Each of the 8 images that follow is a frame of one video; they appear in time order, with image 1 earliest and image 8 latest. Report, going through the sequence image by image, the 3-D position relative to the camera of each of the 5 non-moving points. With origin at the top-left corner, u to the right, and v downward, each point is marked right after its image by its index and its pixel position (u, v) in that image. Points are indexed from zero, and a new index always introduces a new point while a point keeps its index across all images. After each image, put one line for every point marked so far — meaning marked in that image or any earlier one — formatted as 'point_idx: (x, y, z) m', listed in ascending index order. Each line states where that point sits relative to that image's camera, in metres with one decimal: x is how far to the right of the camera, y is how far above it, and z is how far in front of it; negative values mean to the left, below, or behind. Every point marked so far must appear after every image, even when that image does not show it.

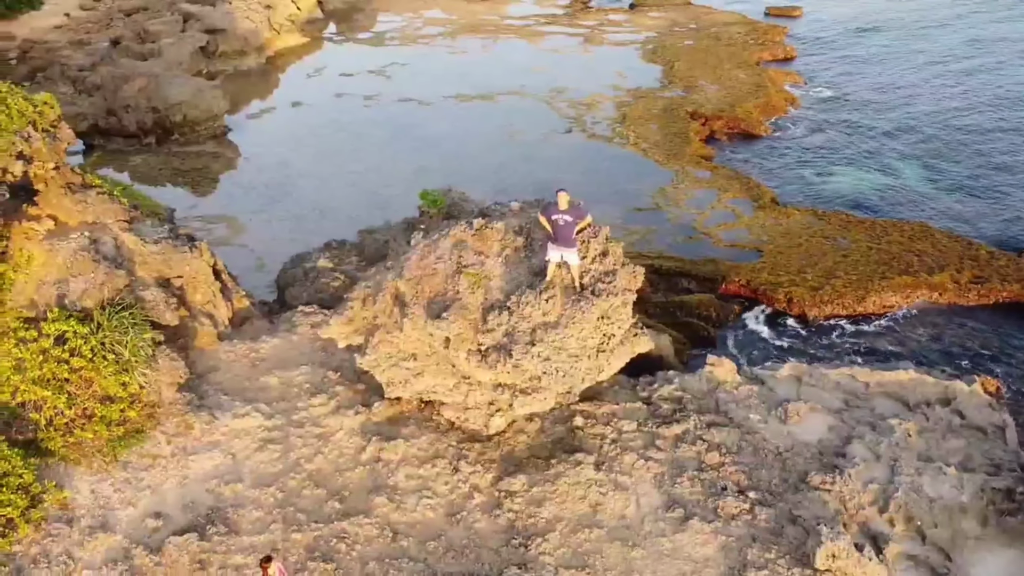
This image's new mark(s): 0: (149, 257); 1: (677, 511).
0: (-5.4, +0.5, +12.2) m
1: (+2.0, -2.7, +9.8) m
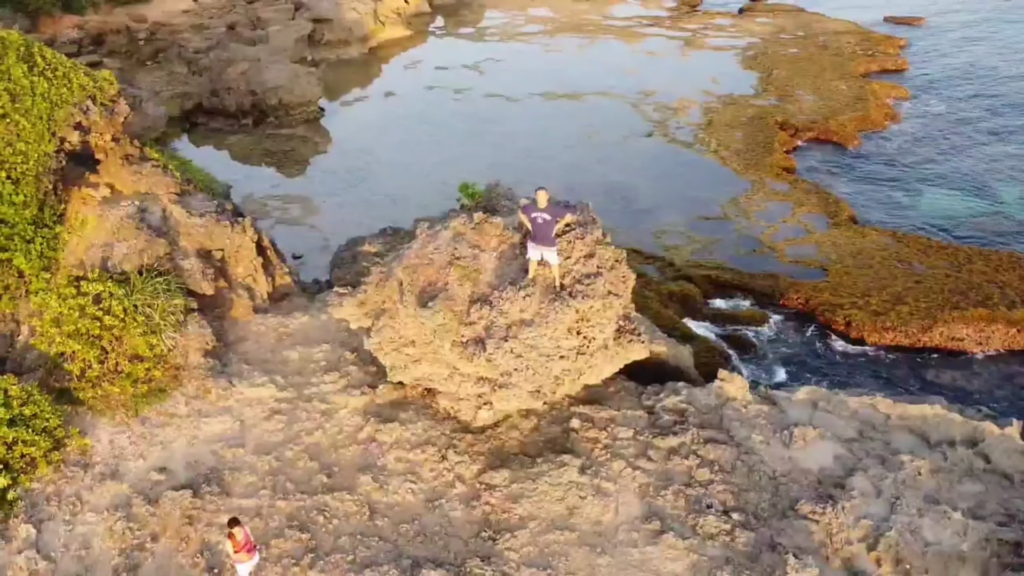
0: (-5.1, +1.0, +13.0) m
1: (+1.6, -2.8, +9.6) m
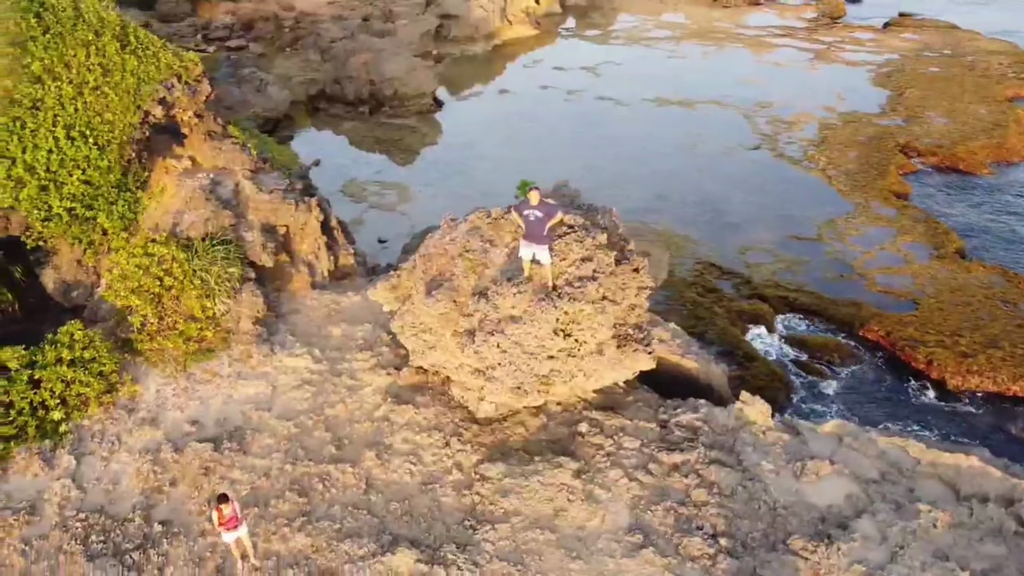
0: (-4.3, +1.4, +13.9) m
1: (+1.4, -2.9, +9.4) m
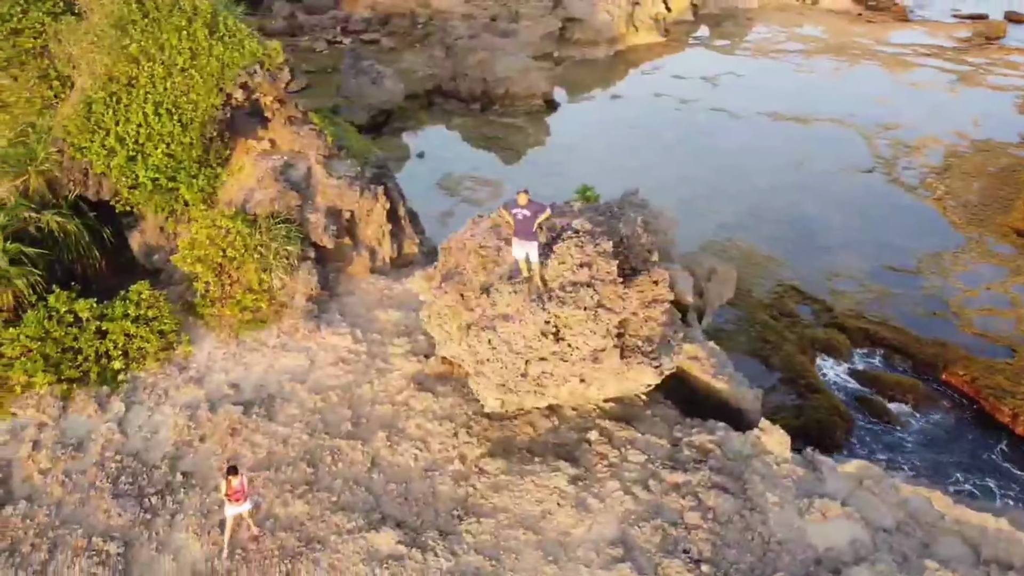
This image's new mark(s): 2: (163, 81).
0: (-3.3, +1.8, +14.6) m
1: (+1.2, -3.0, +9.3) m
2: (-5.9, +3.4, +13.5) m
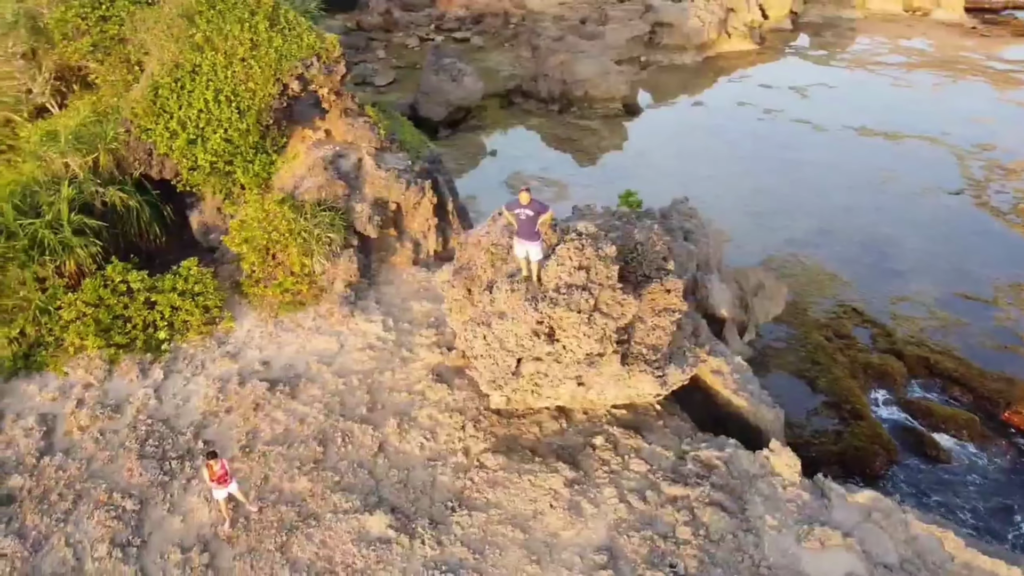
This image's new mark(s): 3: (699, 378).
0: (-2.5, +2.0, +15.0) m
1: (+1.0, -3.1, +9.3) m
2: (-5.1, +3.8, +14.2) m
3: (+2.7, -1.3, +12.0) m
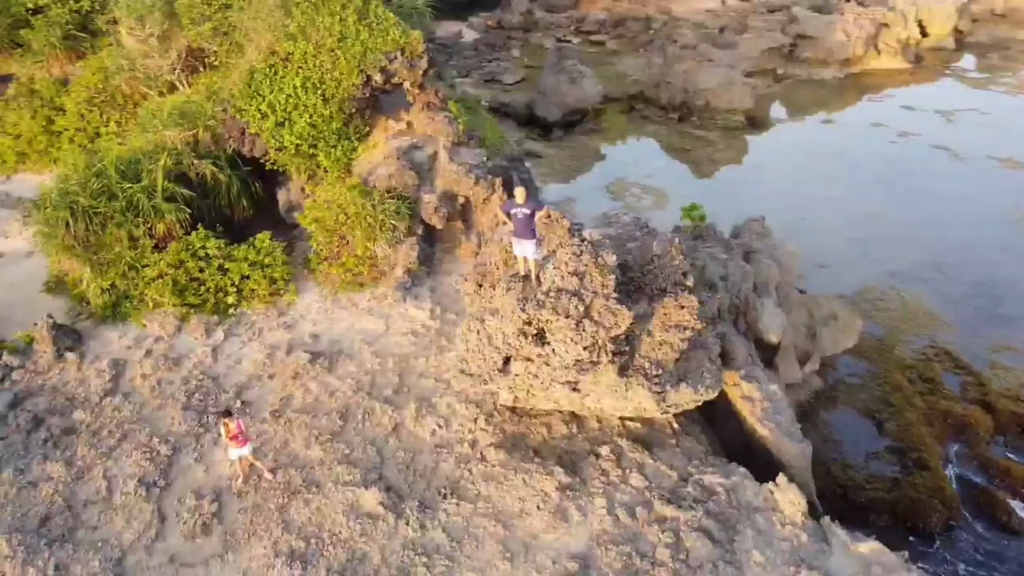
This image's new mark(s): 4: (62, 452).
0: (-1.2, +2.2, +15.5) m
1: (+0.7, -3.1, +9.2) m
2: (-3.7, +4.3, +15.1) m
3: (+3.1, -1.6, +11.6) m
4: (-6.3, -2.3, +11.4) m
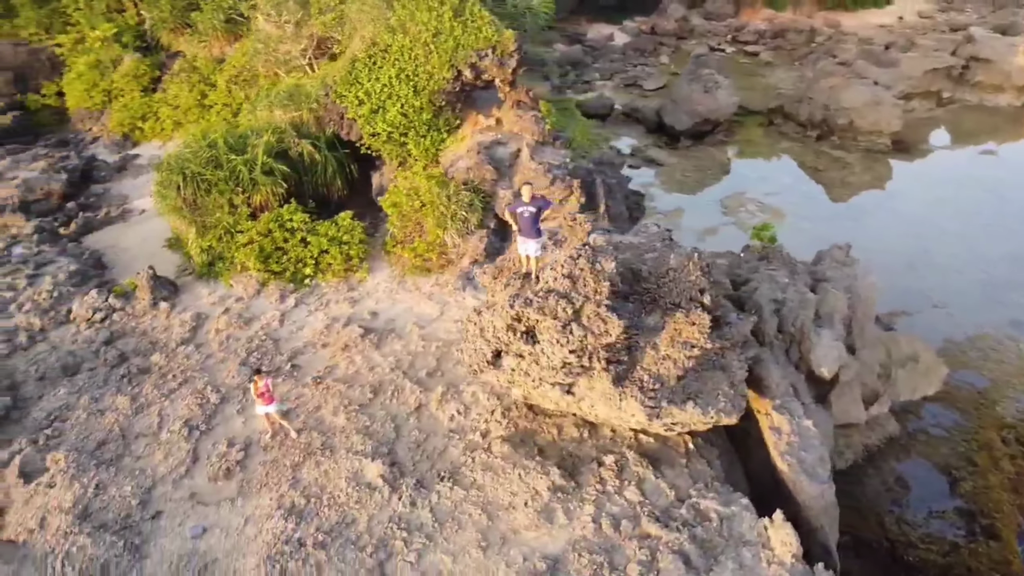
0: (+0.3, +2.3, +15.7) m
1: (+0.3, -3.2, +9.3) m
2: (-1.9, +4.6, +15.8) m
3: (+3.3, -1.9, +11.2) m
4: (-6.0, -1.6, +12.8) m
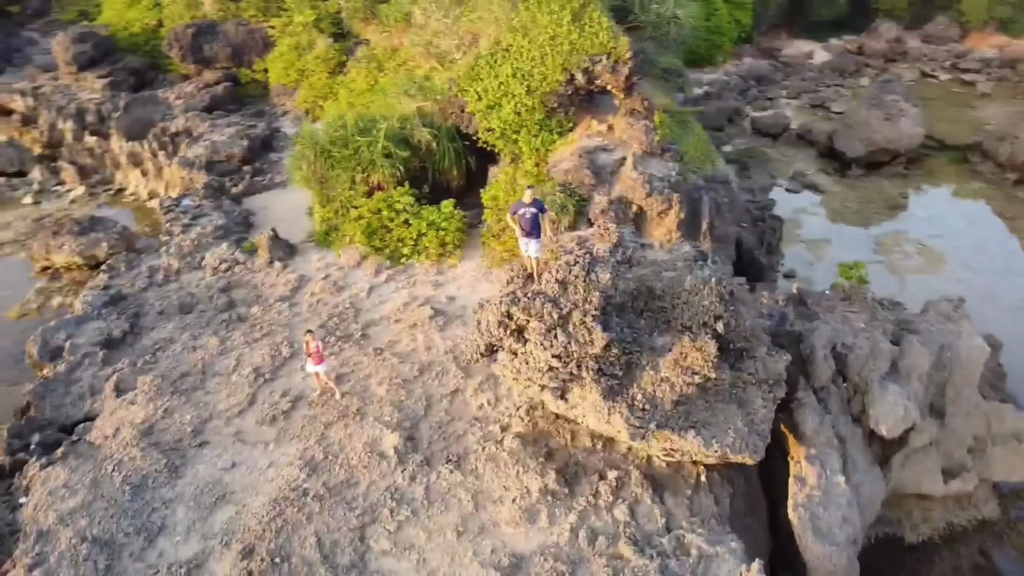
0: (+2.2, +2.1, +15.6) m
1: (-0.1, -3.1, +9.4) m
2: (+0.5, +4.7, +16.2) m
3: (+3.4, -2.3, +10.5) m
4: (-5.0, -0.8, +14.3) m
